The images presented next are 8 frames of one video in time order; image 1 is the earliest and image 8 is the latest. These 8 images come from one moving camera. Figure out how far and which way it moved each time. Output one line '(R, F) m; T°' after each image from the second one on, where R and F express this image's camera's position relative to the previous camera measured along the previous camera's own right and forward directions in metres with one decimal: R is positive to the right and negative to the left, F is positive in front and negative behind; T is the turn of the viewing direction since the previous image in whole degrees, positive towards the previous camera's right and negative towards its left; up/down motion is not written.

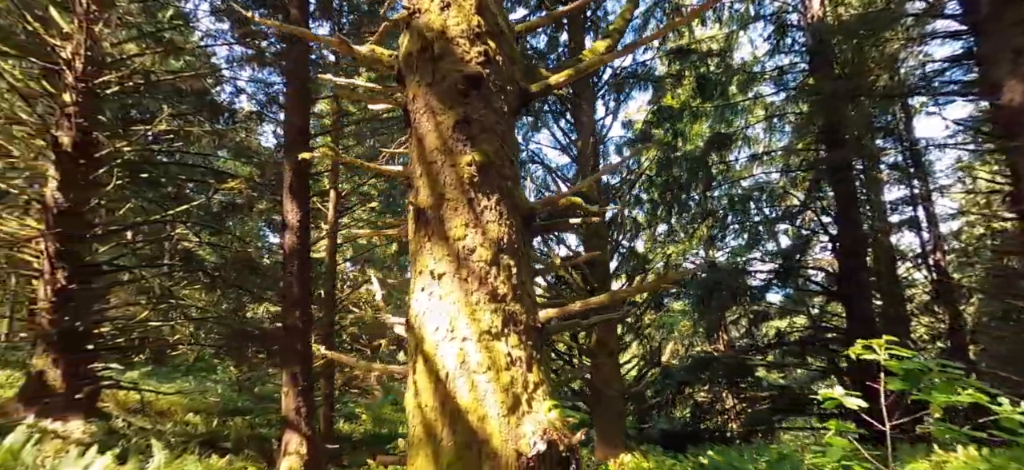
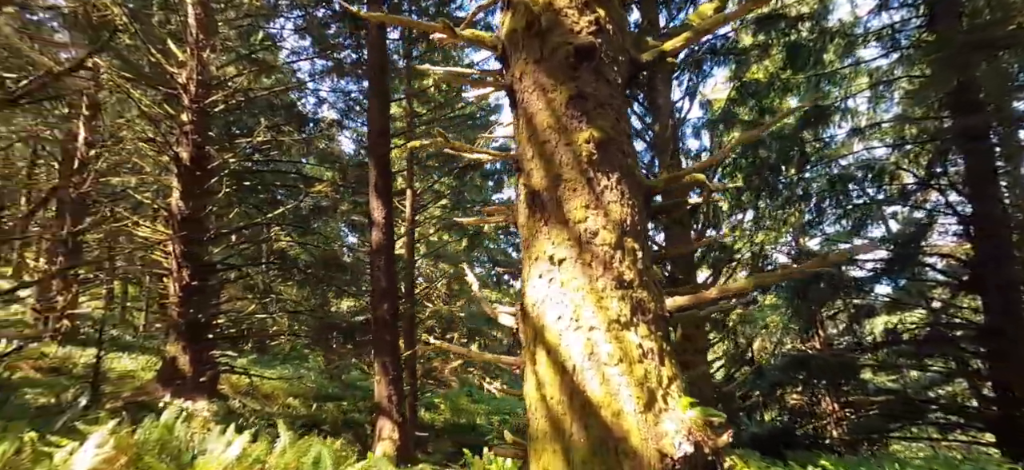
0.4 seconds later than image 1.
(-0.2, +0.1) m; -6°
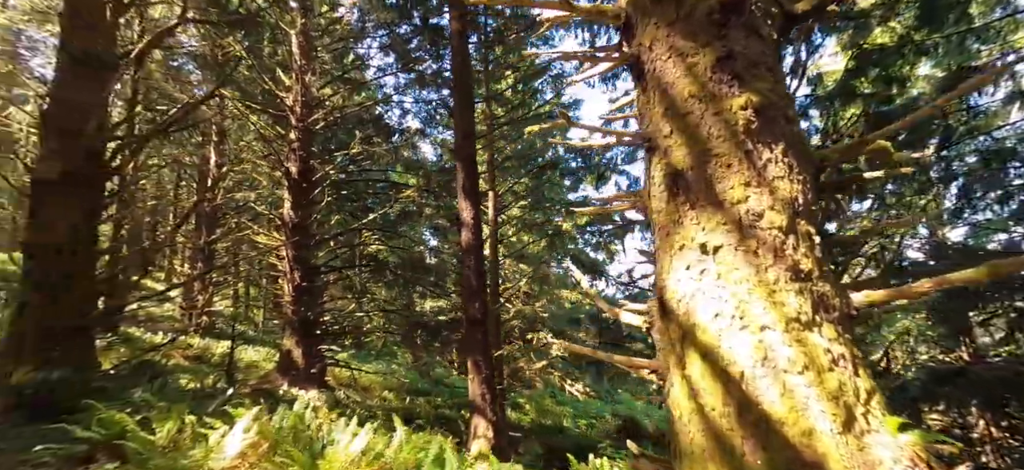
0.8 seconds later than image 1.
(-0.2, +0.2) m; -7°
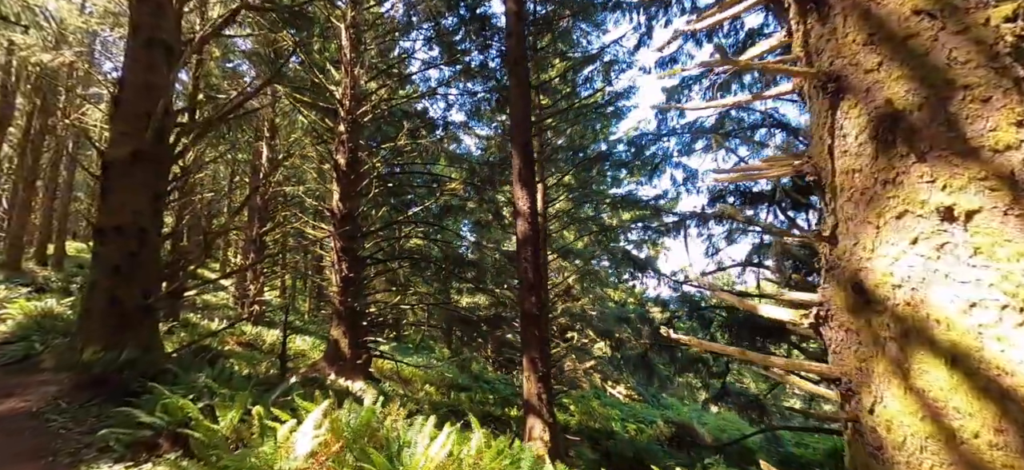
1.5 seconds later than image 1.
(-0.3, +0.4) m; -3°
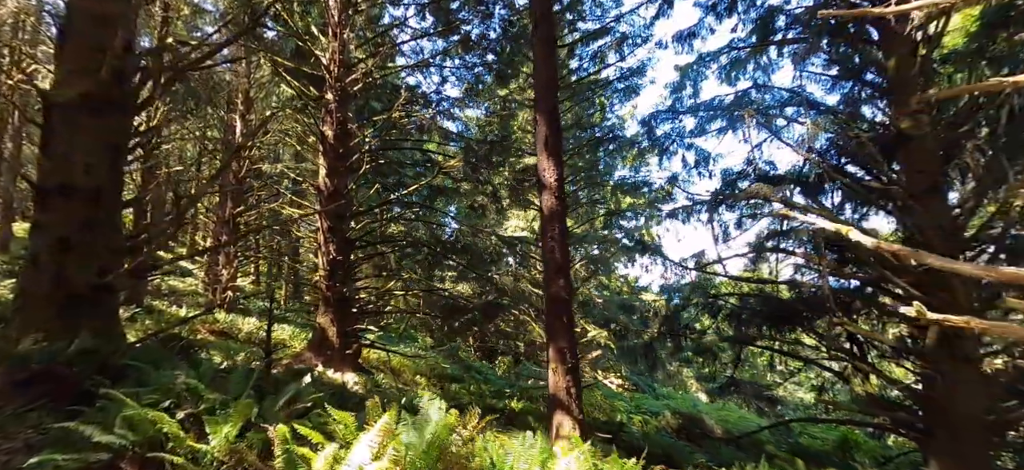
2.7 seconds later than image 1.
(-0.4, +0.6) m; +2°
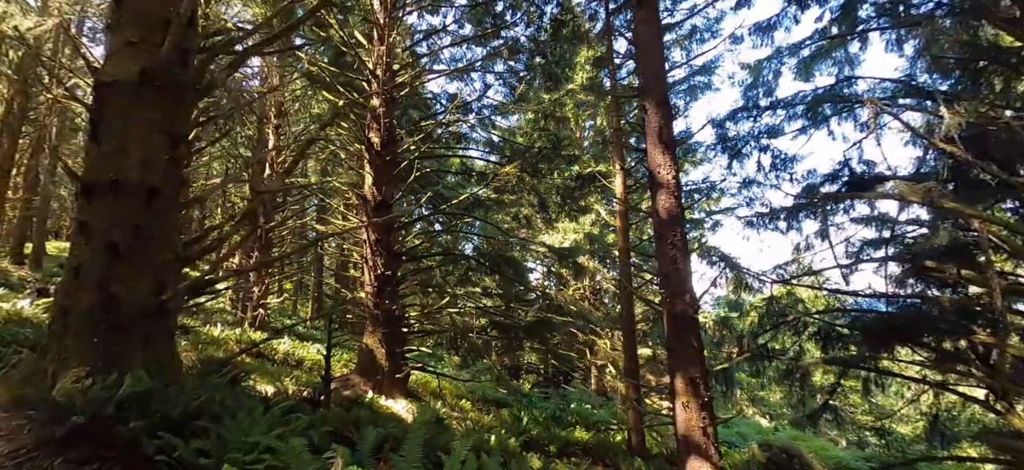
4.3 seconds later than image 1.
(-0.7, +0.7) m; -2°
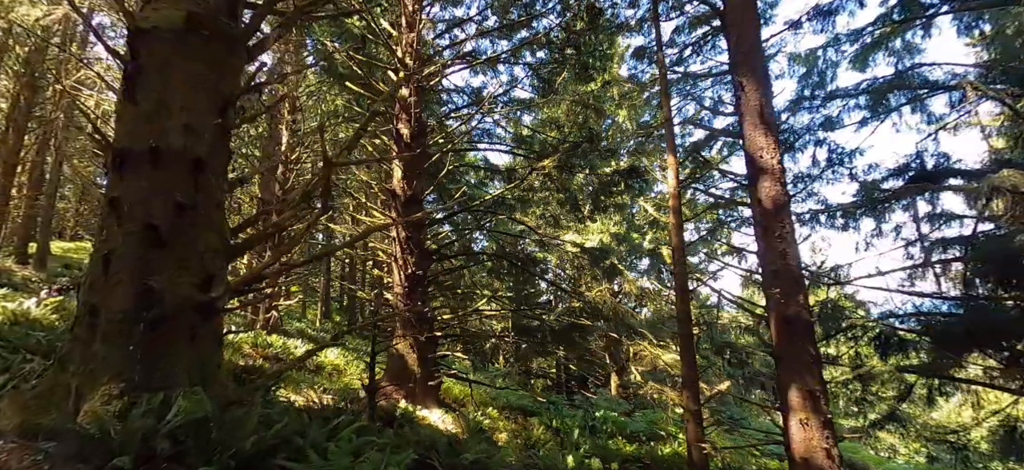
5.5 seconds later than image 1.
(-0.5, +0.5) m; 0°
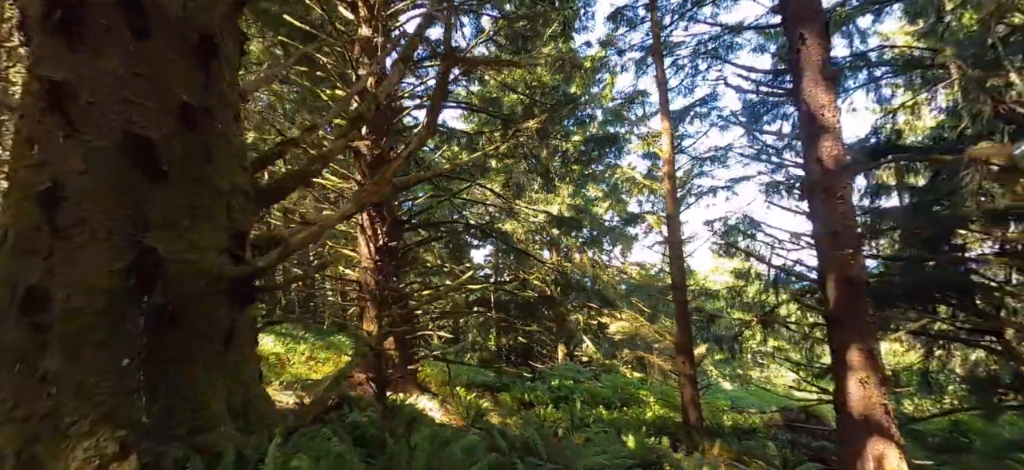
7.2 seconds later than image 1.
(-0.7, +0.8) m; +8°
